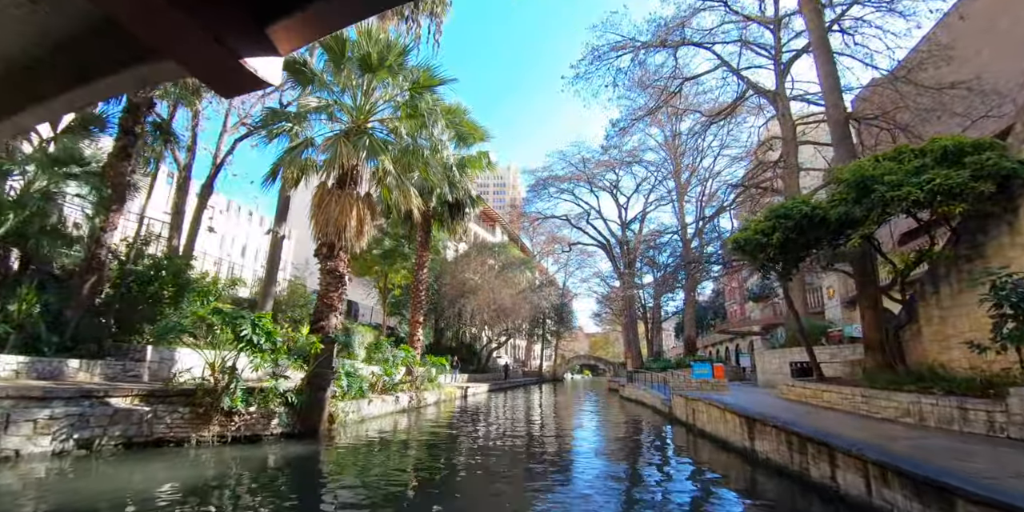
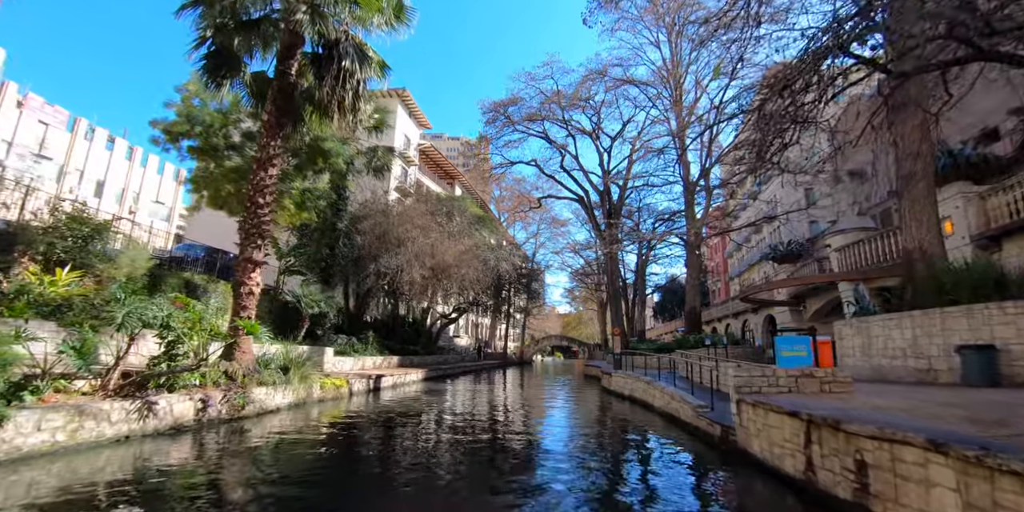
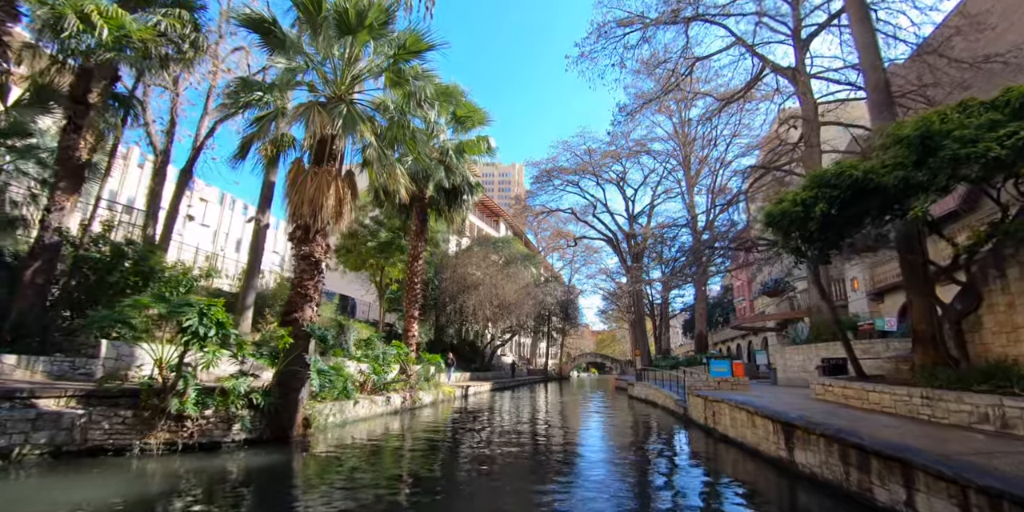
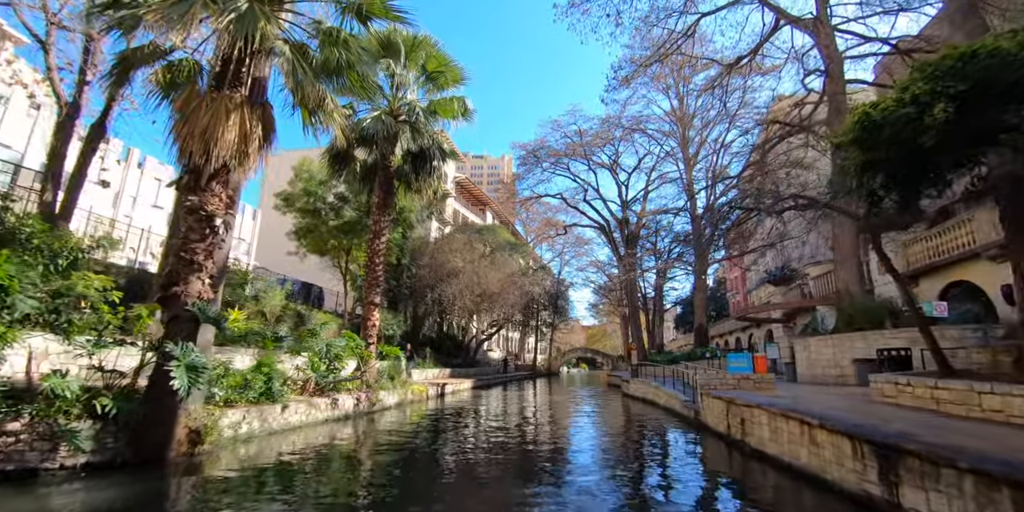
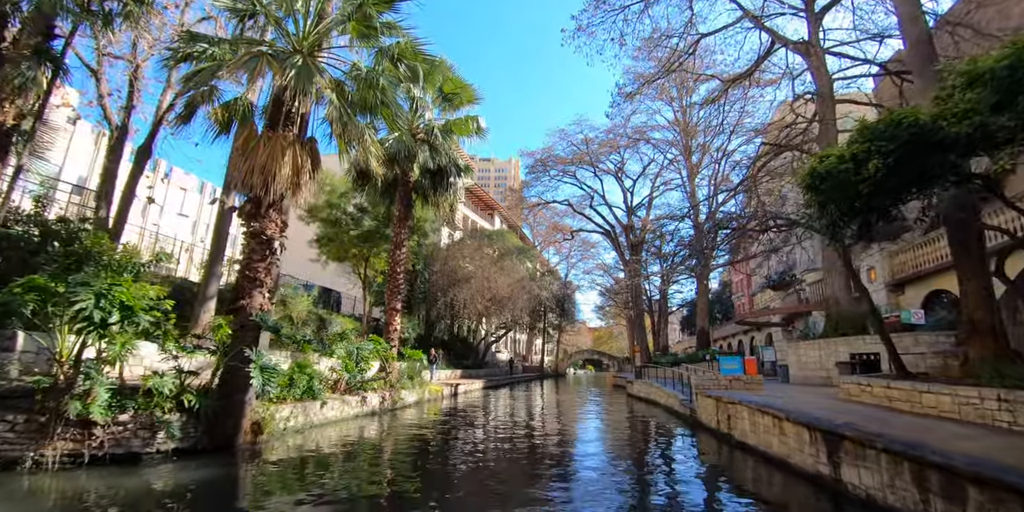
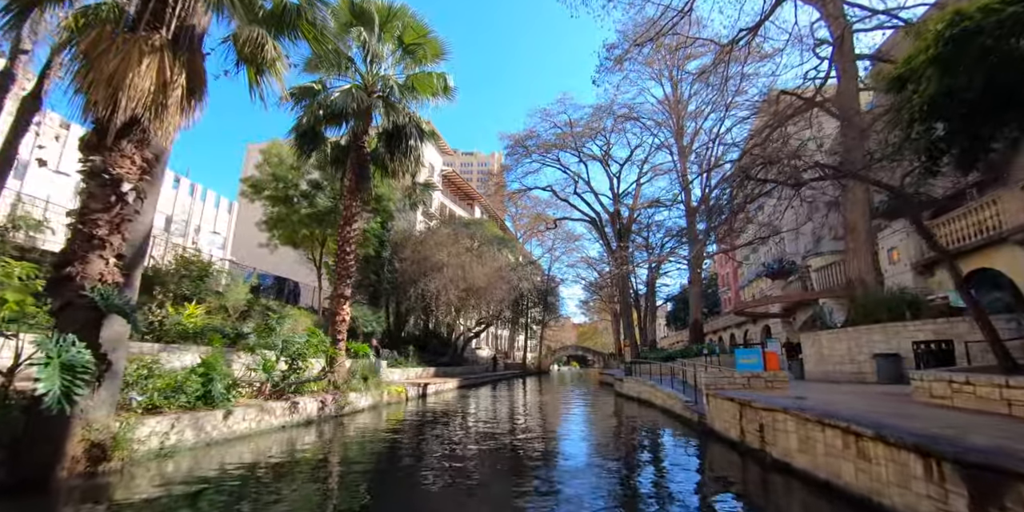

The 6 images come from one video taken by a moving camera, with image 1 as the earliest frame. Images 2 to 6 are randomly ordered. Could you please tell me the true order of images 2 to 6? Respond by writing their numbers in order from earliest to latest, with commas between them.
3, 5, 4, 6, 2
